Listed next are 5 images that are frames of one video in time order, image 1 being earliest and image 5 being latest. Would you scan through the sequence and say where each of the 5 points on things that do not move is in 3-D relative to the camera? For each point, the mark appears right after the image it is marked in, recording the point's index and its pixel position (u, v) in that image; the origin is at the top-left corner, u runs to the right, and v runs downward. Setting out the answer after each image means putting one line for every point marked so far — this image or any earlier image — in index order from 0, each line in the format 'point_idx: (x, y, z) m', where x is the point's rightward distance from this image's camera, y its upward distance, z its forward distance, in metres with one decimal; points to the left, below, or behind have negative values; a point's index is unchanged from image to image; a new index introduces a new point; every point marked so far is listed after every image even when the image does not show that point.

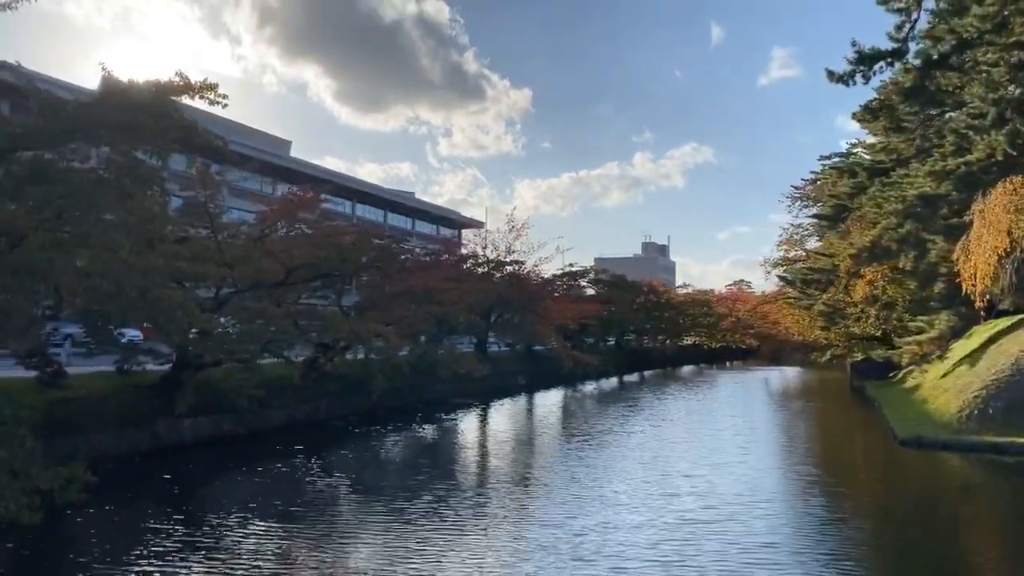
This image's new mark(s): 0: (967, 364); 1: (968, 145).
0: (+11.9, -2.0, +21.8) m
1: (+10.5, +3.3, +20.6) m
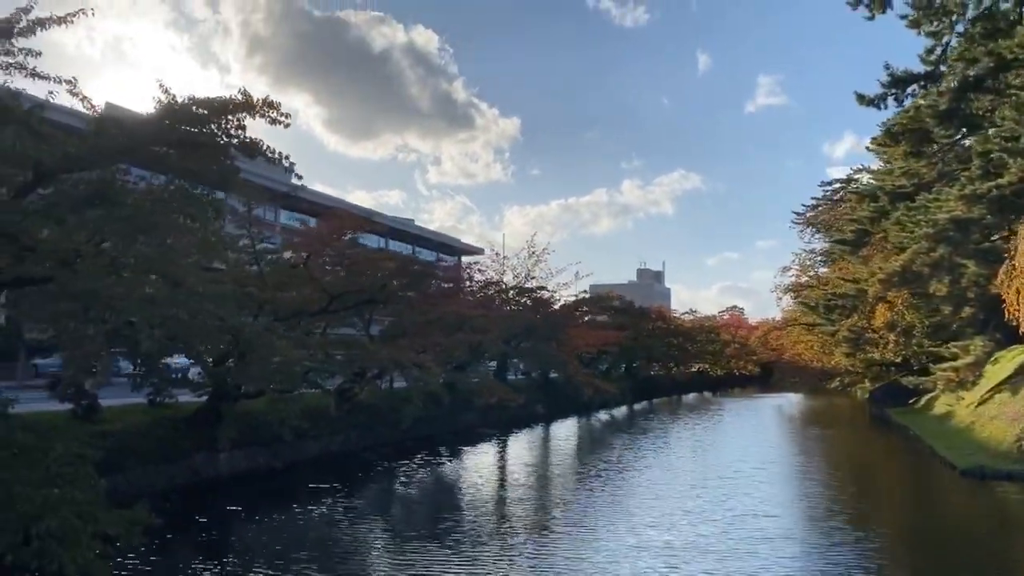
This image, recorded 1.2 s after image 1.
0: (+12.5, -2.6, +21.5) m
1: (+11.1, +2.7, +20.4) m
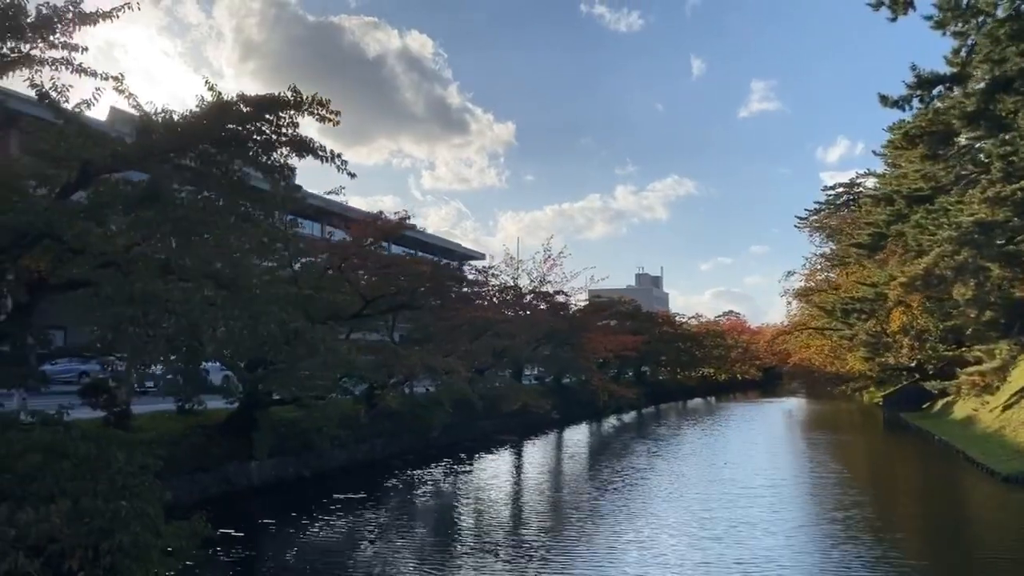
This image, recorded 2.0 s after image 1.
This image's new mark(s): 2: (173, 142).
0: (+13.0, -2.6, +21.3) m
1: (+11.6, +2.7, +20.3) m
2: (-3.4, +1.5, +9.0) m
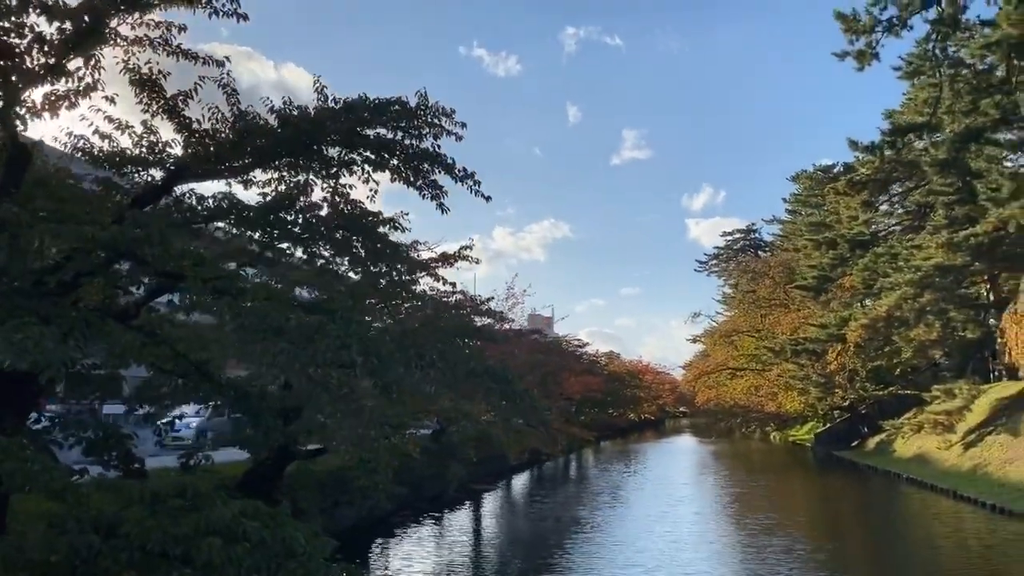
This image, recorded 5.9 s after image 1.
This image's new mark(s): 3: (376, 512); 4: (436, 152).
0: (+12.2, -3.7, +22.2) m
1: (+11.1, +1.7, +21.2) m
2: (-2.1, +1.2, +7.8) m
3: (-2.8, -4.7, +18.4) m
4: (-0.7, +1.2, +7.8) m
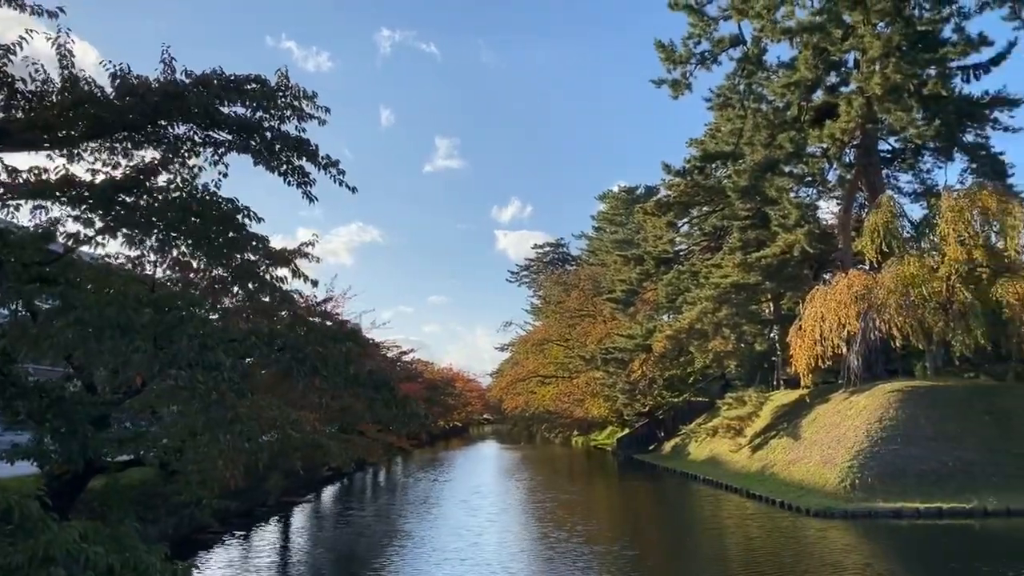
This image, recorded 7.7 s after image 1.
0: (+7.4, -4.2, +24.5) m
1: (+6.7, +1.2, +23.4) m
2: (-3.2, +1.3, +7.4) m
3: (-6.4, -4.6, +17.6) m
4: (-1.8, +1.3, +7.7) m
